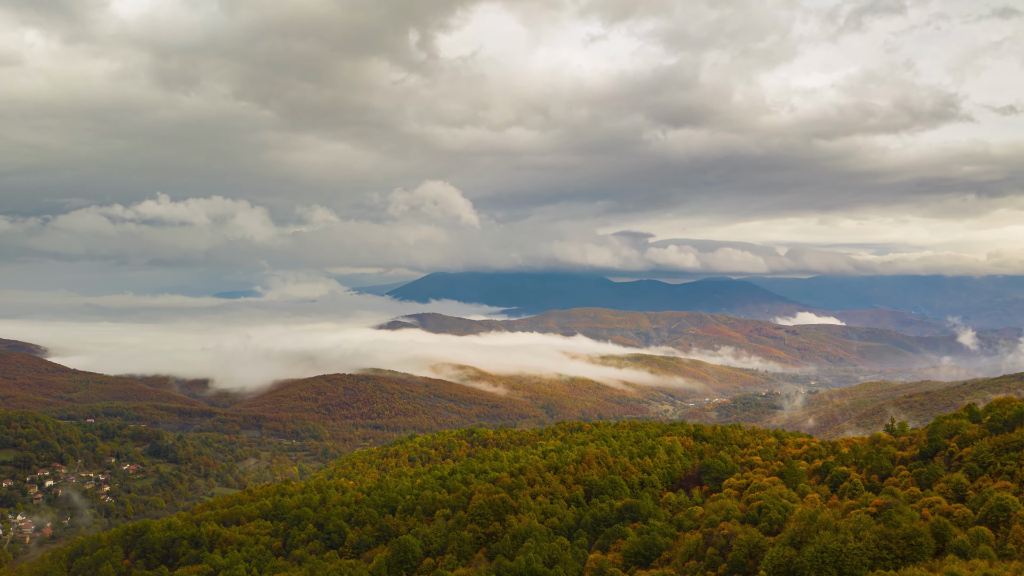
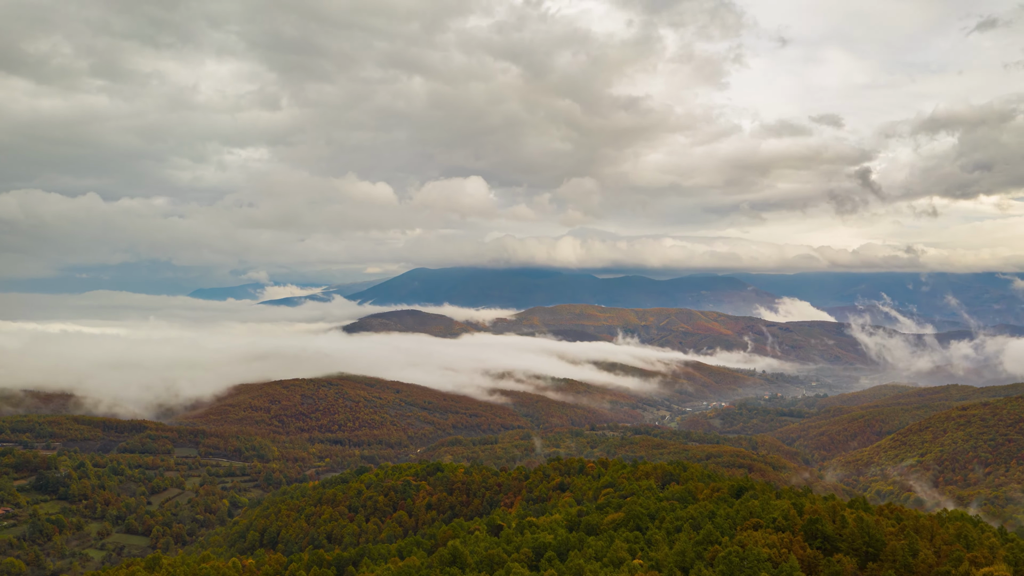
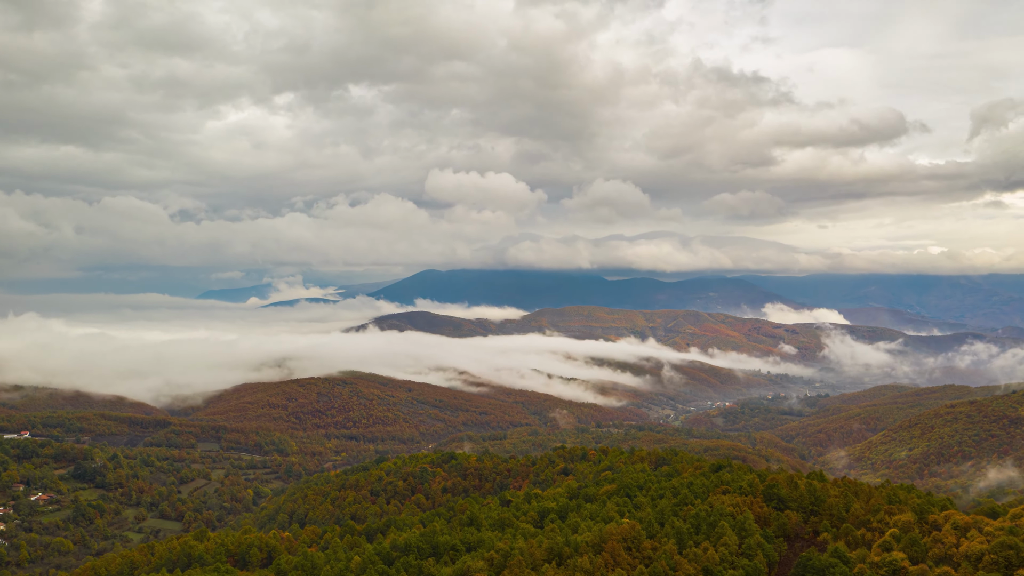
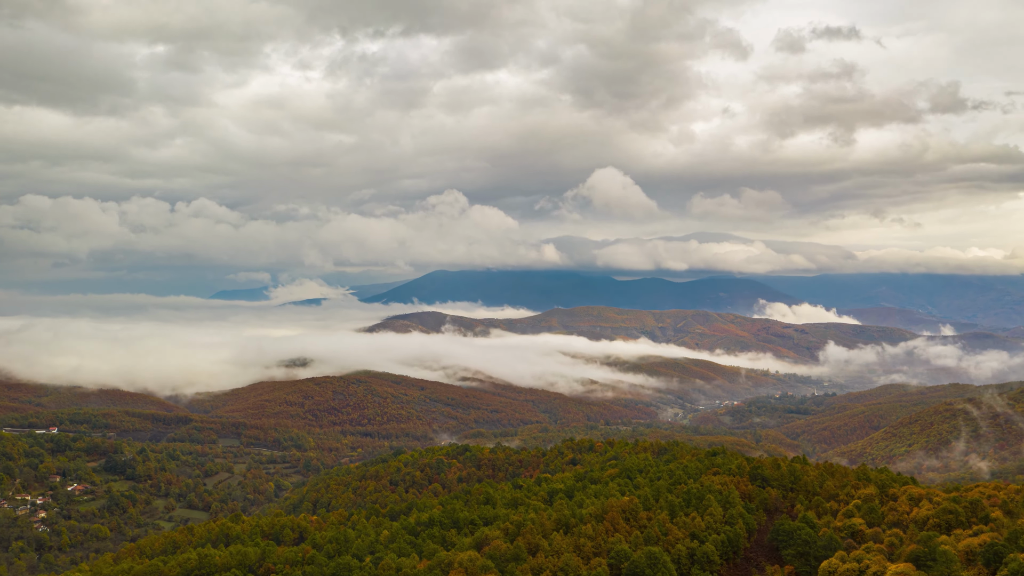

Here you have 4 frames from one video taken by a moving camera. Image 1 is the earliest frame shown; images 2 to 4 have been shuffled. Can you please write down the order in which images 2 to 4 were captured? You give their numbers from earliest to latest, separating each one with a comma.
4, 3, 2
